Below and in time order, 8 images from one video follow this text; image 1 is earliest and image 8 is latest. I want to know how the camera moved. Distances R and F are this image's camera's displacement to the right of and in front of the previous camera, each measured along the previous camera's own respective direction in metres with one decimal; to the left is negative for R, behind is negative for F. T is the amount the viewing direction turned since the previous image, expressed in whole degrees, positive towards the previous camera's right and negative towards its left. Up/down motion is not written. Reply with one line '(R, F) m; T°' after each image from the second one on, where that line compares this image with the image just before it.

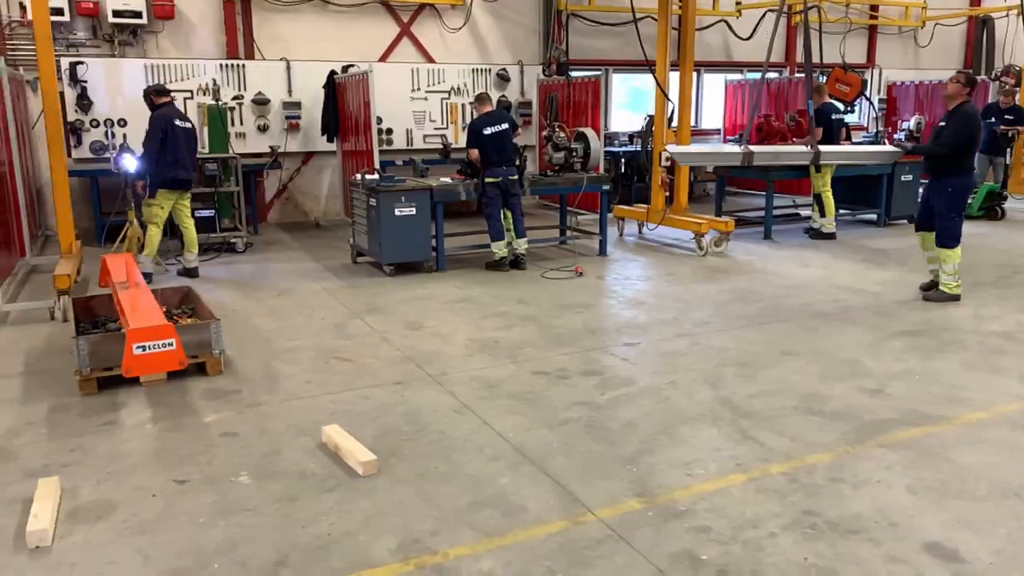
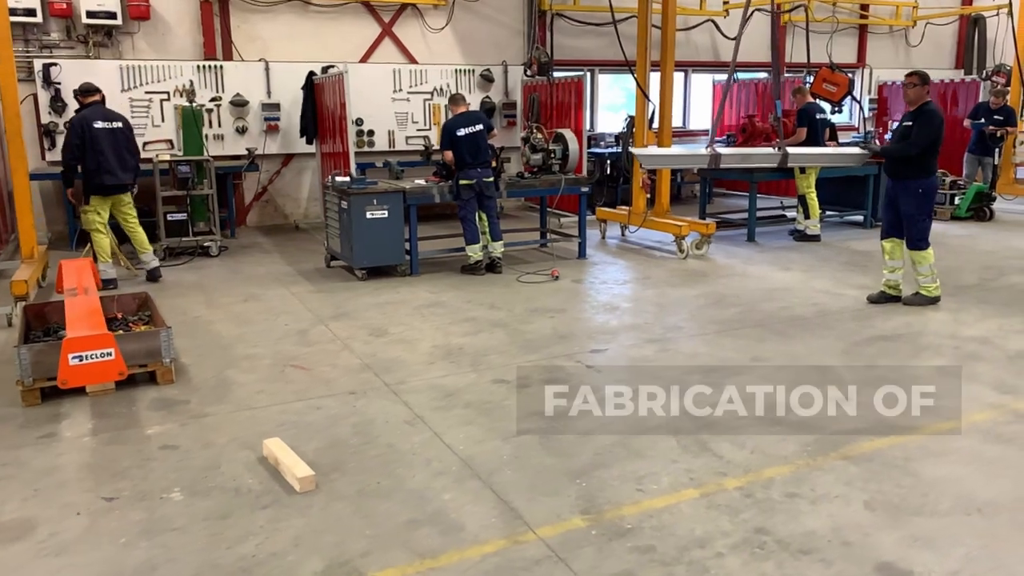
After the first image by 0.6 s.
(+0.2, +0.1) m; 0°
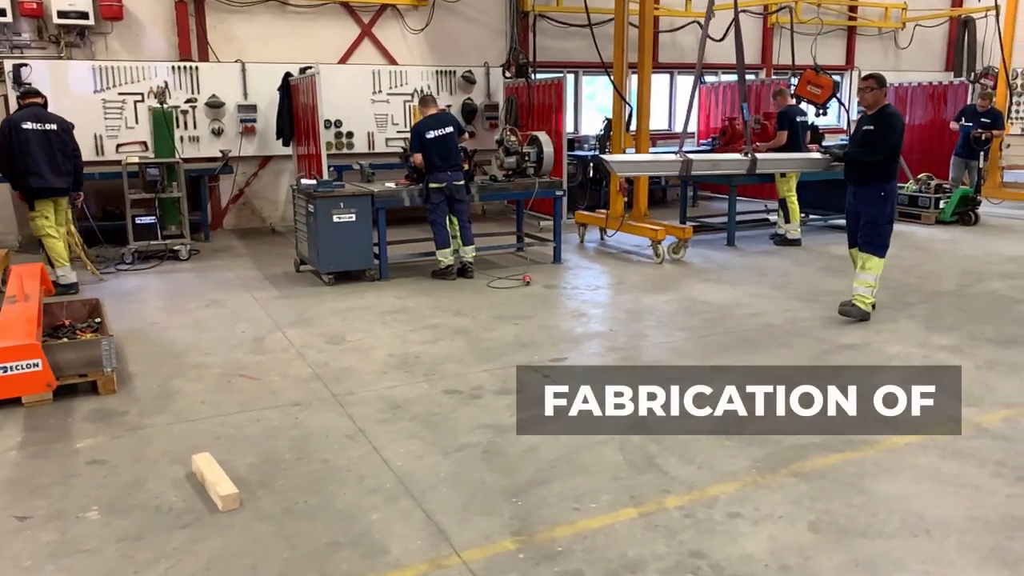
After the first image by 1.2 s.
(+0.2, +0.1) m; 0°
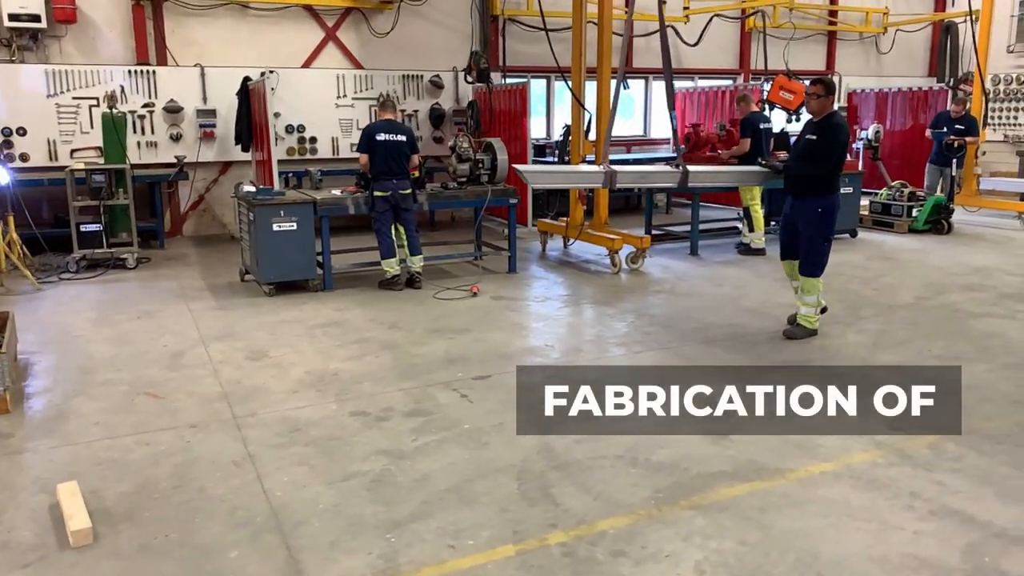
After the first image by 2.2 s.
(+0.4, +0.2) m; 0°
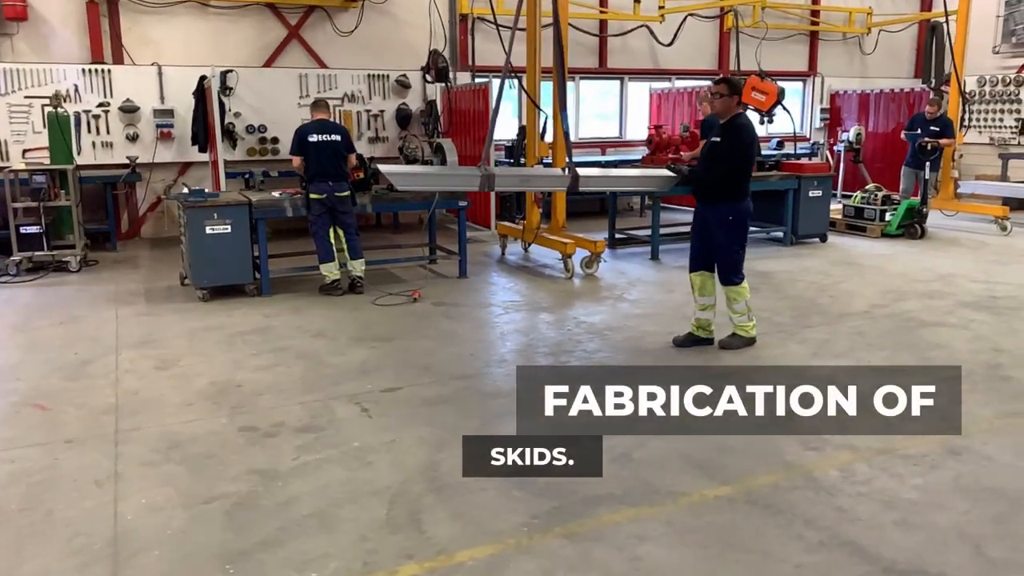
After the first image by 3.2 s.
(+0.4, +0.2) m; 0°
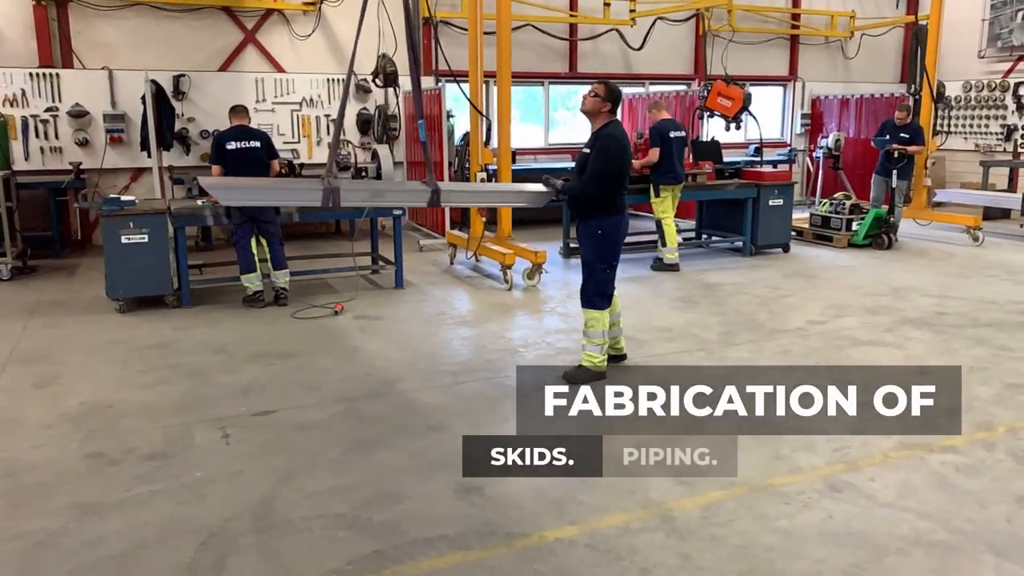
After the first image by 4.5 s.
(+0.6, +0.2) m; -1°
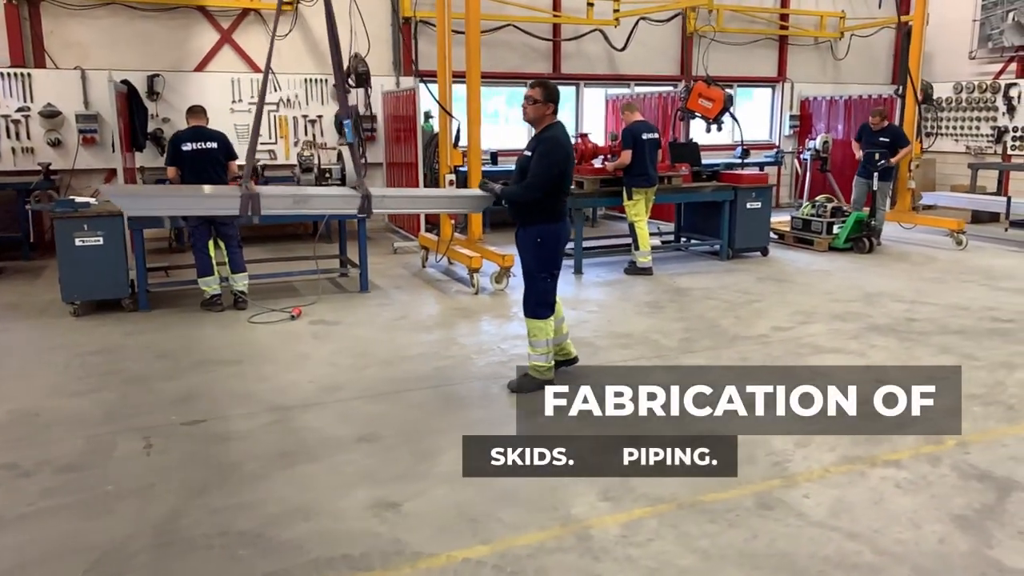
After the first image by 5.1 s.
(+0.3, +0.1) m; 0°
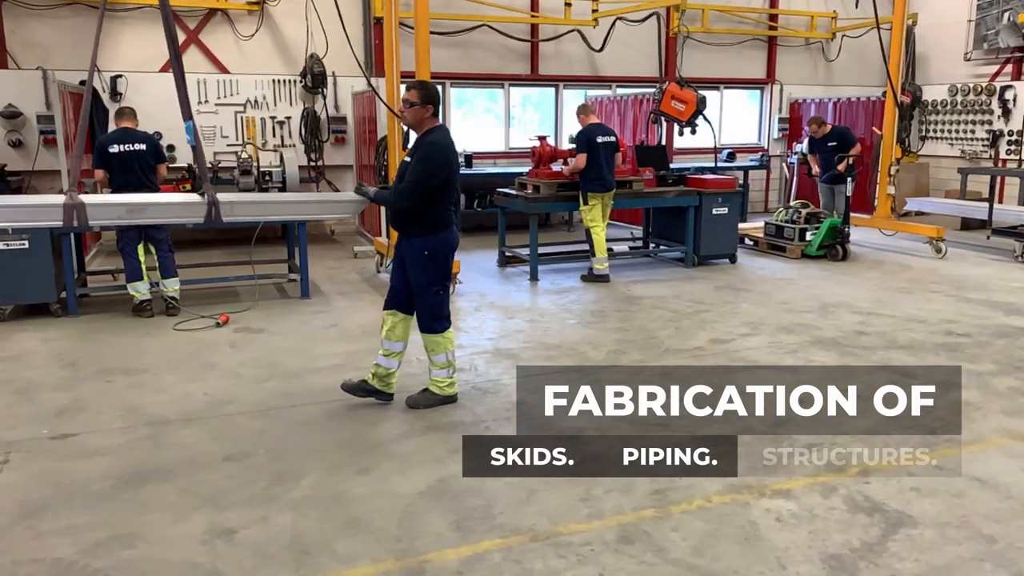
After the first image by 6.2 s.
(+0.5, +0.2) m; -1°
